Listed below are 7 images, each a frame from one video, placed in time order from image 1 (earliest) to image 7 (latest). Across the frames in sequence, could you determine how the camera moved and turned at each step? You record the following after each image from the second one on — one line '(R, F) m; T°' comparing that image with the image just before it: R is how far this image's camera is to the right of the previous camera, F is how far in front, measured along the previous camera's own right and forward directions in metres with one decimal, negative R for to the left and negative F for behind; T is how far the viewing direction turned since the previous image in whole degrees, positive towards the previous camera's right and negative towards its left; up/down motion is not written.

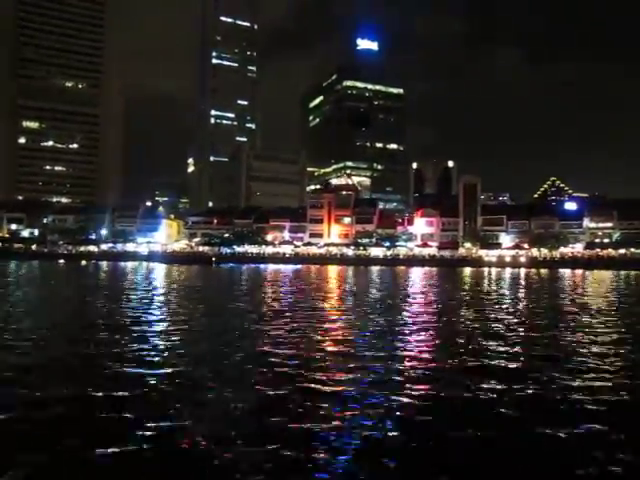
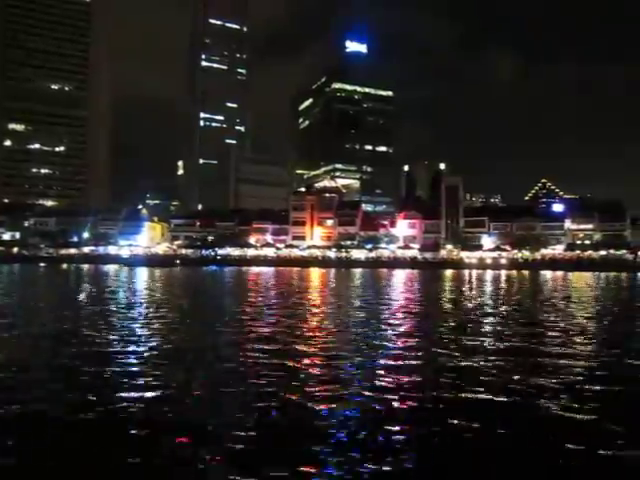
(+0.4, +0.1) m; +1°
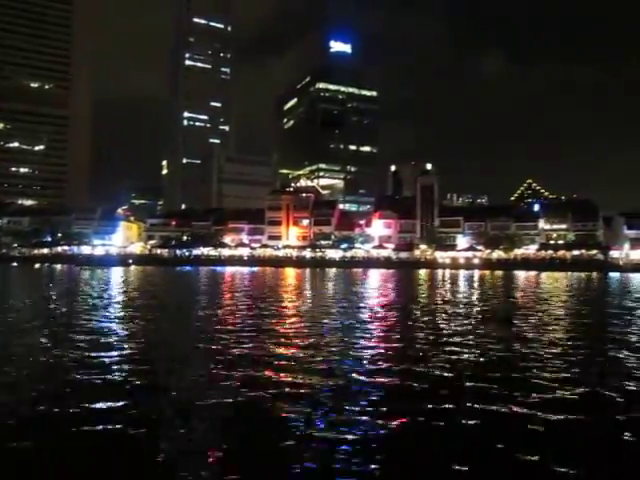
(+0.5, +0.1) m; +1°
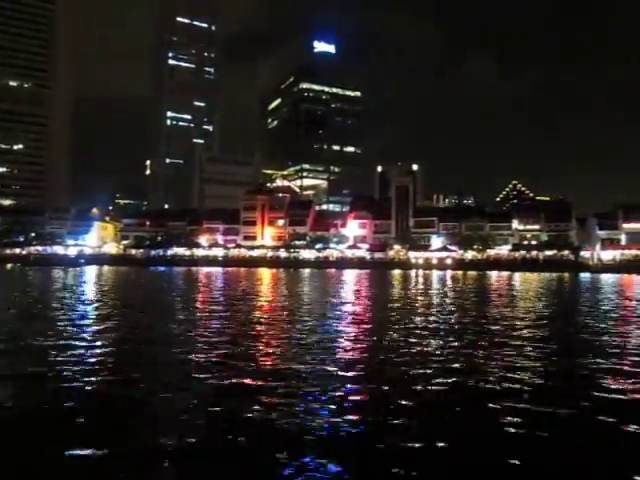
(+0.5, +0.1) m; +1°
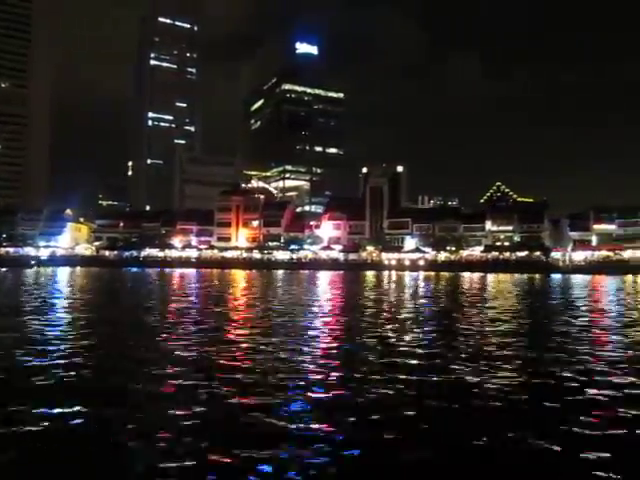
(+0.5, +0.1) m; +1°
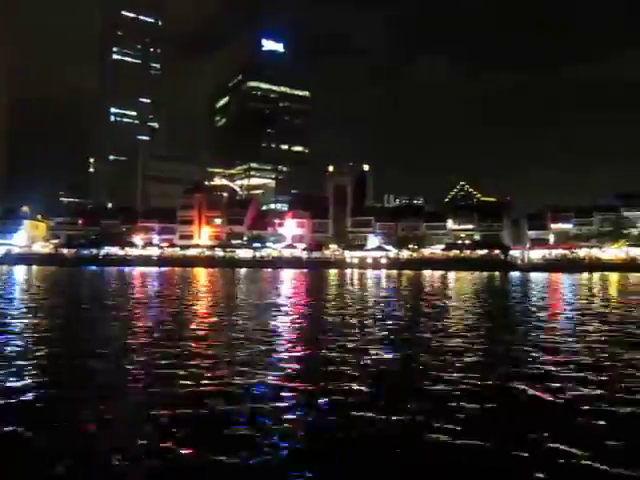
(+0.1, 0.0) m; +3°
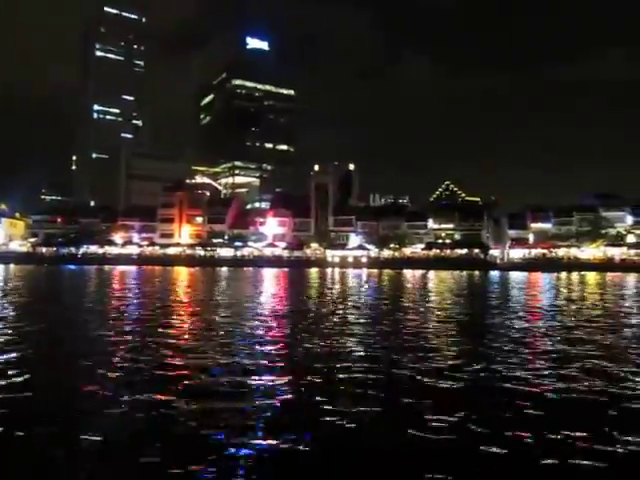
(+0.2, +0.1) m; +1°
